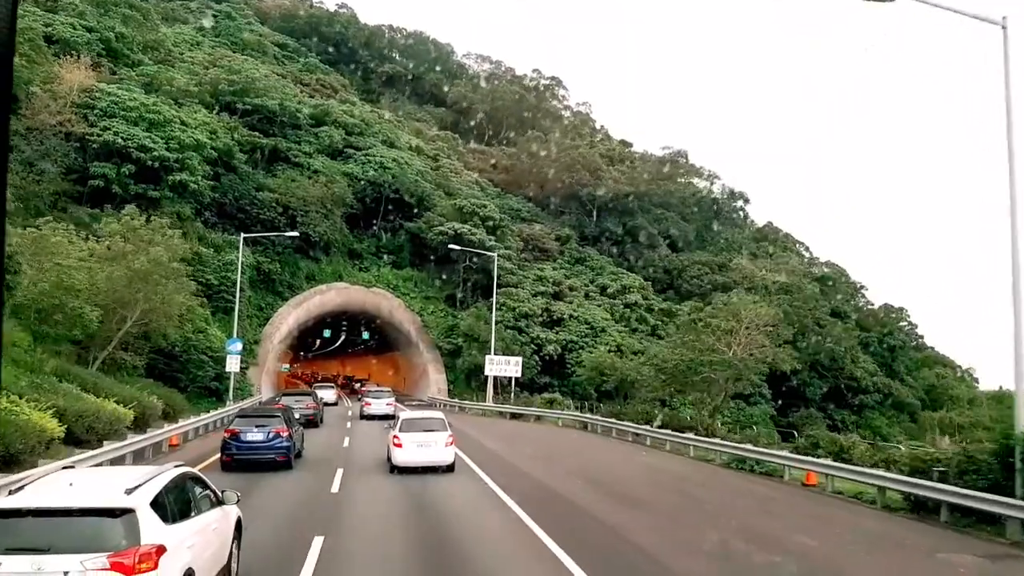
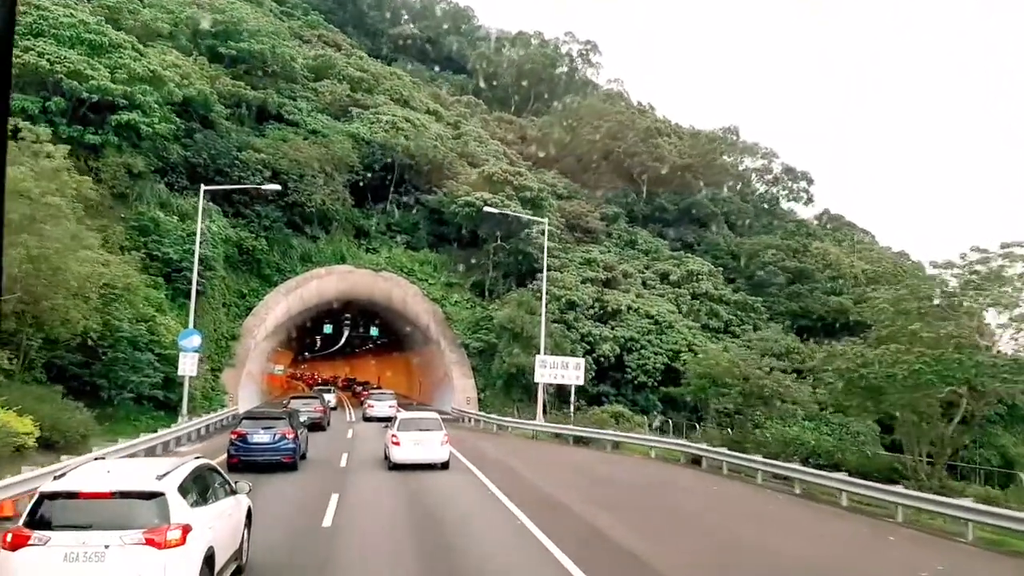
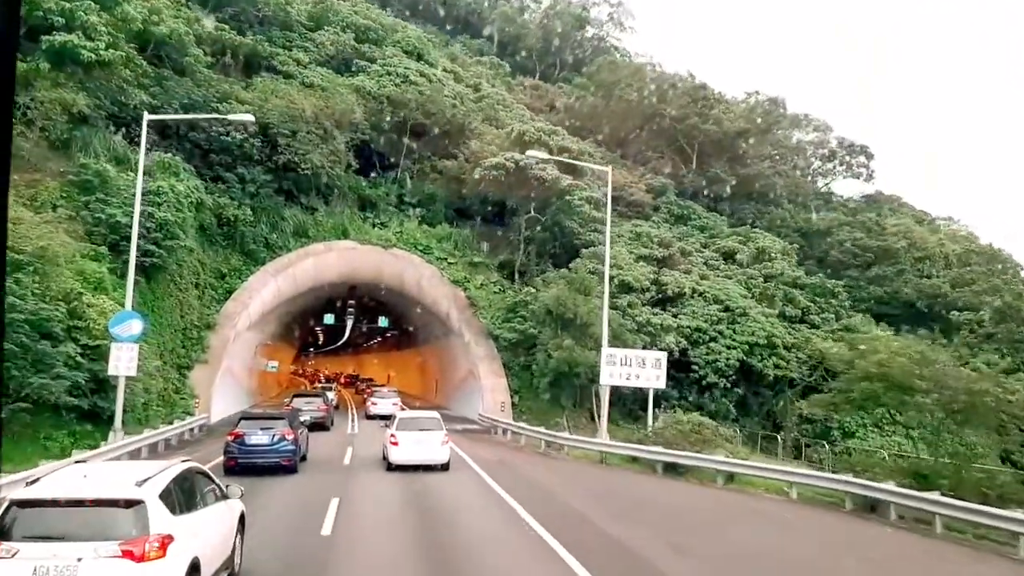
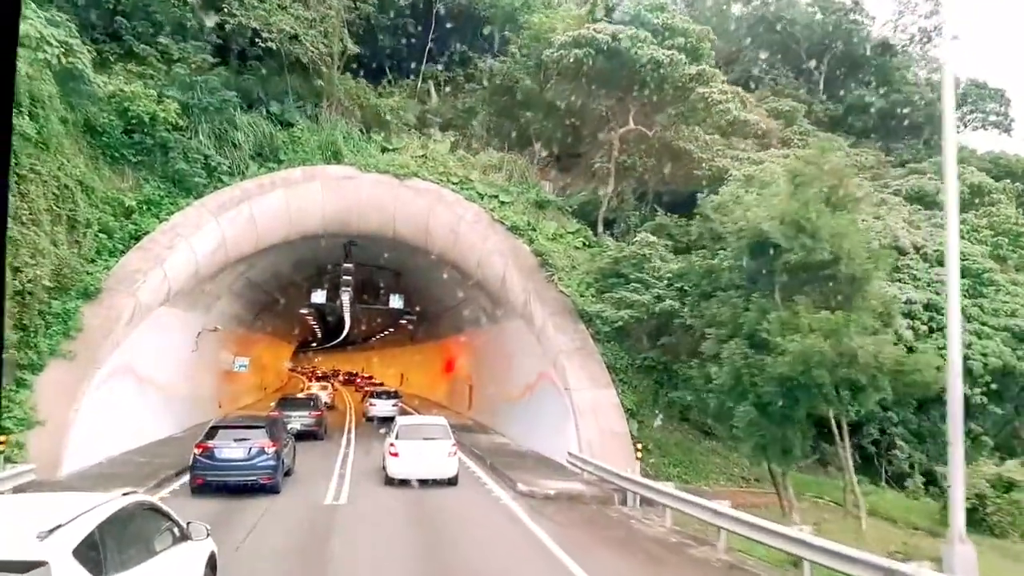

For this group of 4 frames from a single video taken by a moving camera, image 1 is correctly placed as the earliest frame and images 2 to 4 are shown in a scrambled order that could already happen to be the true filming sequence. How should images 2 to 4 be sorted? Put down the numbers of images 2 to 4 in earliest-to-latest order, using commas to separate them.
2, 3, 4
